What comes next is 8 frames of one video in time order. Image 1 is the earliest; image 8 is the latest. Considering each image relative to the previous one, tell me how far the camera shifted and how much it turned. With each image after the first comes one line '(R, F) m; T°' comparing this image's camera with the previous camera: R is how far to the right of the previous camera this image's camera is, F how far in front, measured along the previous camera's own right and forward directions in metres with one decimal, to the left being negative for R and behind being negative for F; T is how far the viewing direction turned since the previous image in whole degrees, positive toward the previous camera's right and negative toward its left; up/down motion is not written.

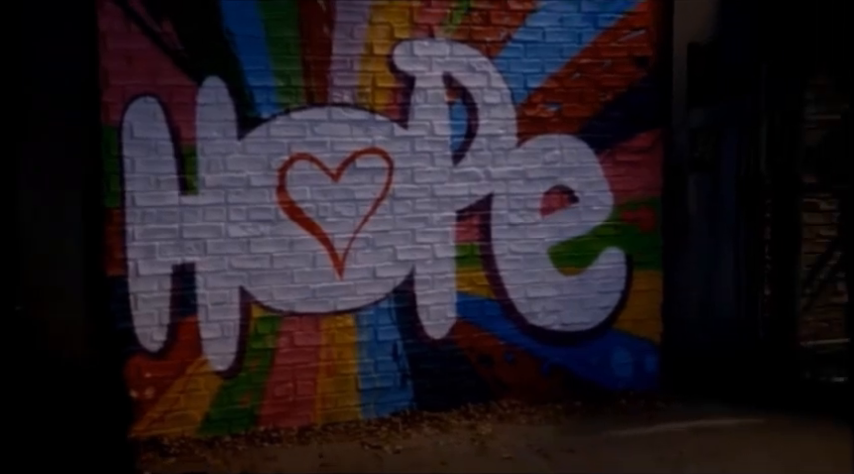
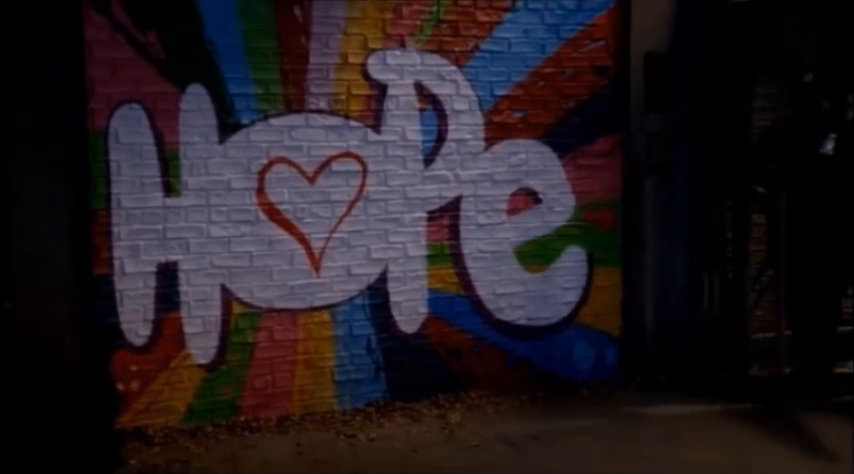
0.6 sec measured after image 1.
(+0.2, -0.2) m; 0°
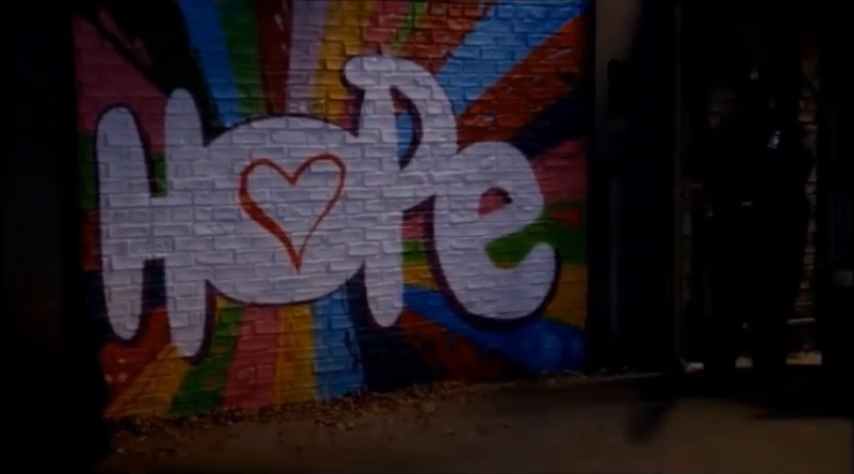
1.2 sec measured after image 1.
(+0.1, -0.2) m; +1°
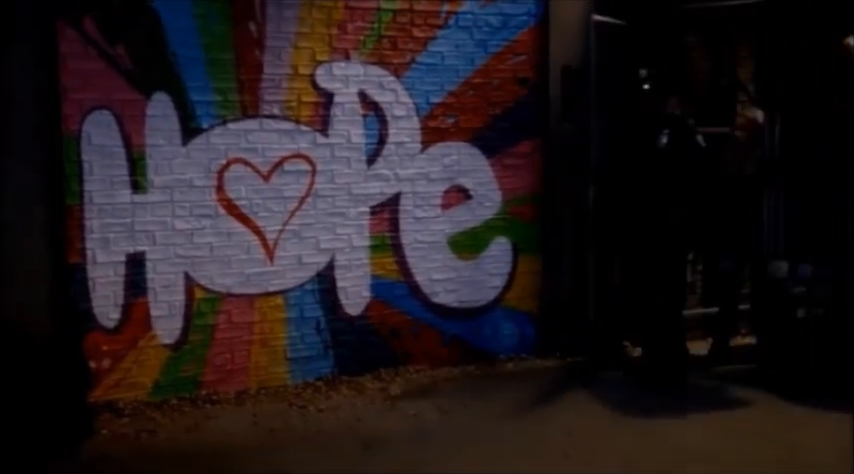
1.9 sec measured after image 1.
(+0.1, -0.3) m; +1°
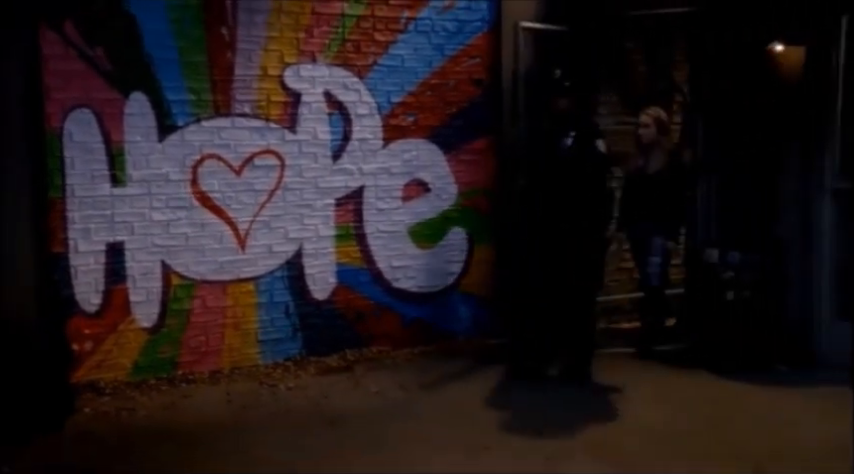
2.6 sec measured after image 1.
(+0.1, -0.4) m; +2°
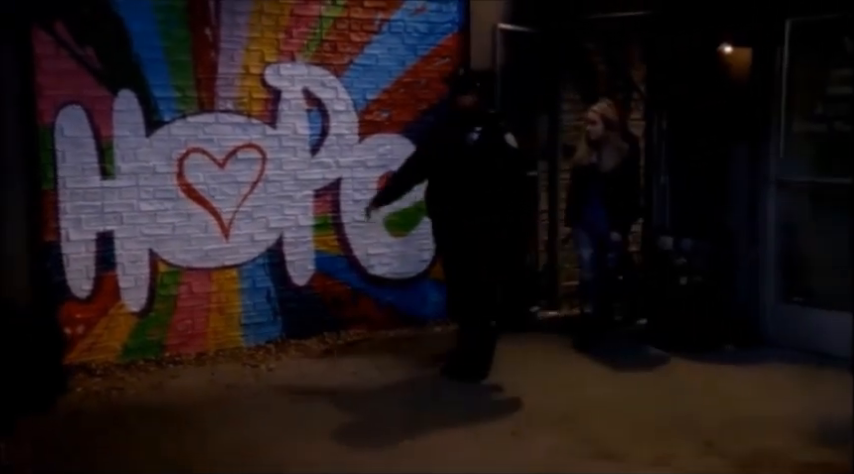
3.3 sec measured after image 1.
(+0.1, -0.3) m; +1°
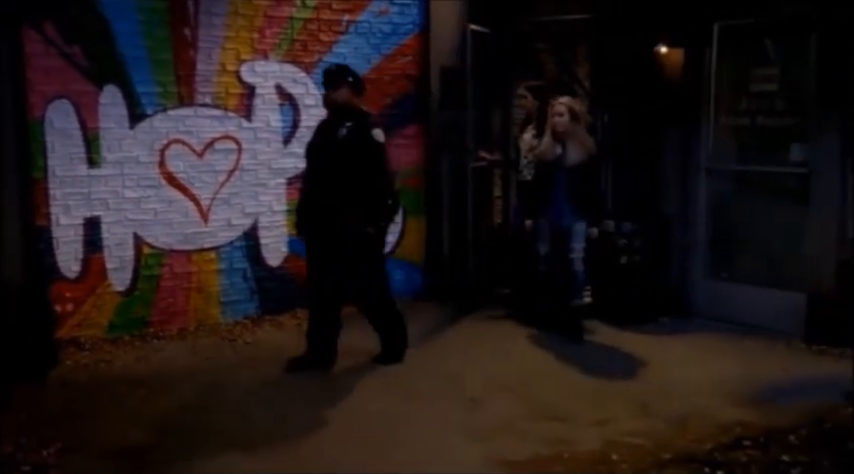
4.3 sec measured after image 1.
(+0.1, -0.5) m; +2°
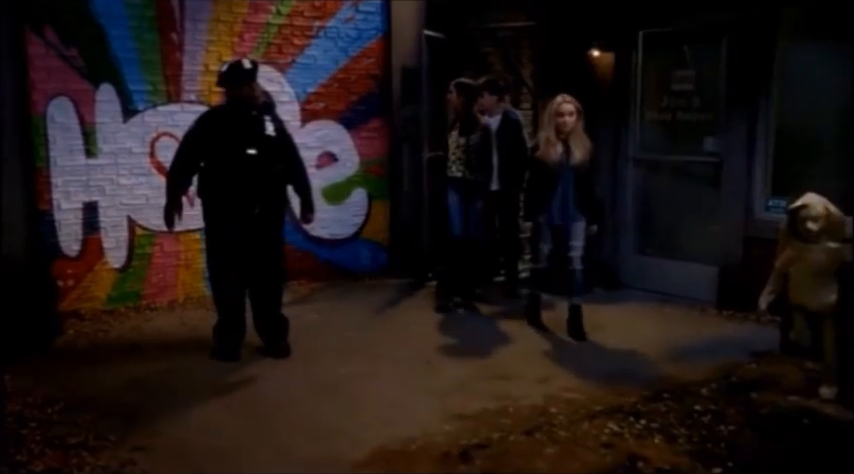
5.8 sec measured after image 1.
(+0.1, -0.8) m; +2°
